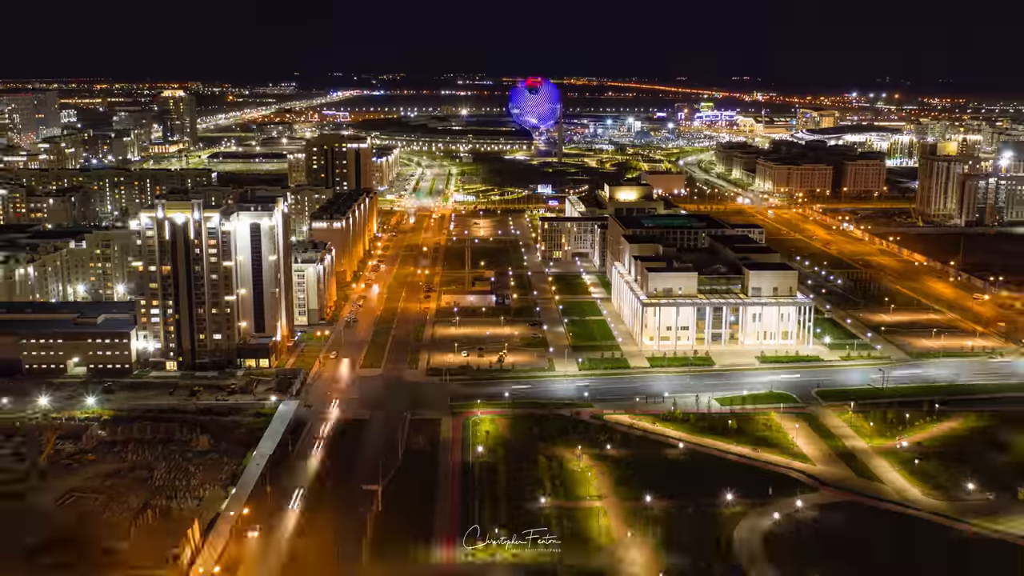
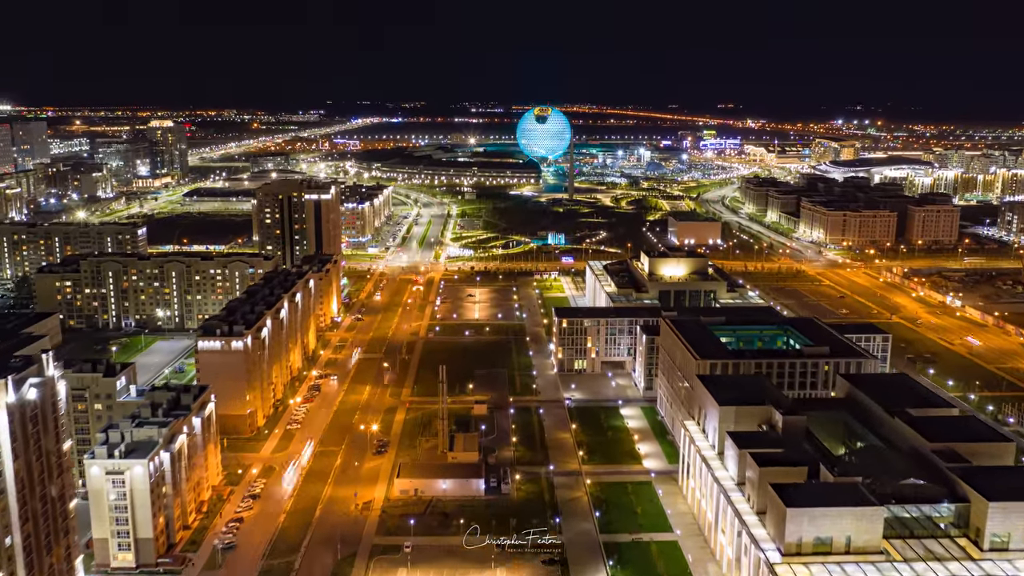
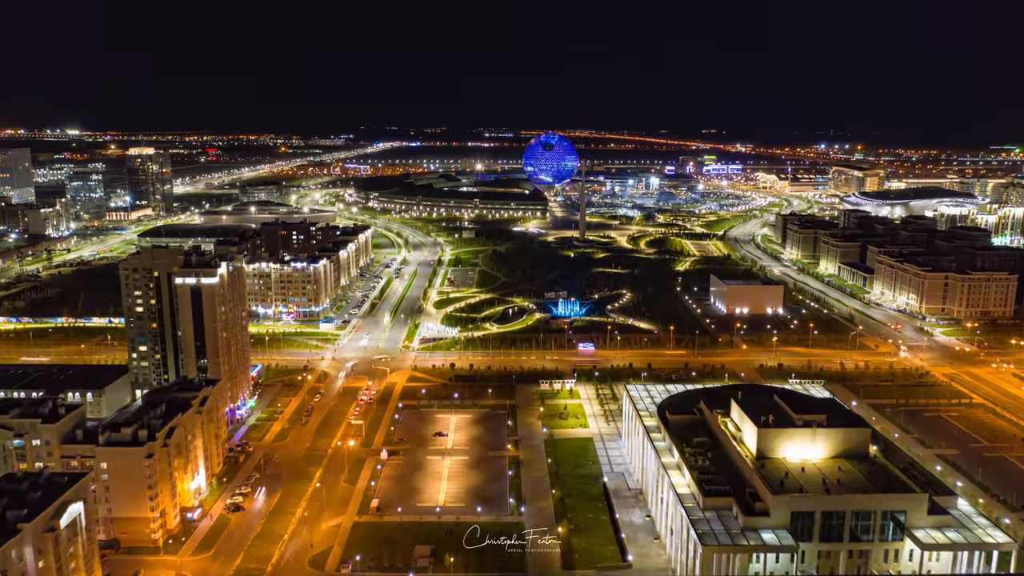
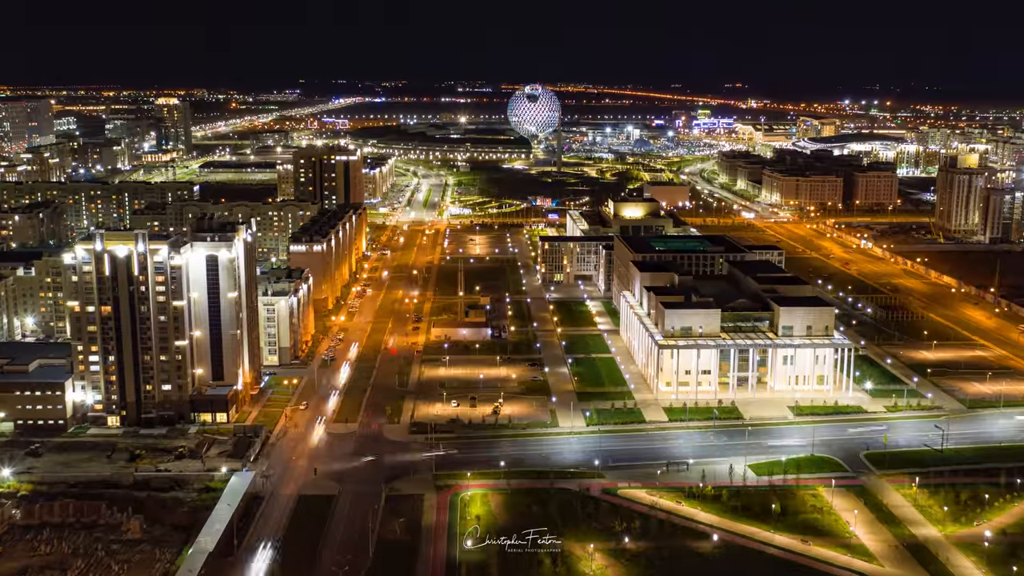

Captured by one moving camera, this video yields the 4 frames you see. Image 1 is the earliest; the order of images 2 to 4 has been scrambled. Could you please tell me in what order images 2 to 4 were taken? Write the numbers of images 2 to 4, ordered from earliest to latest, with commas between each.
4, 2, 3
